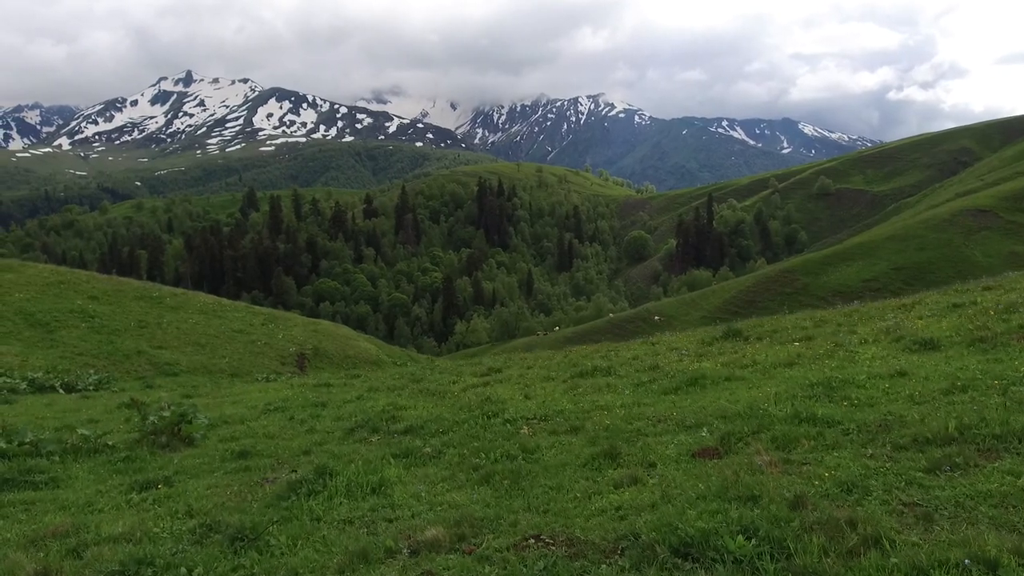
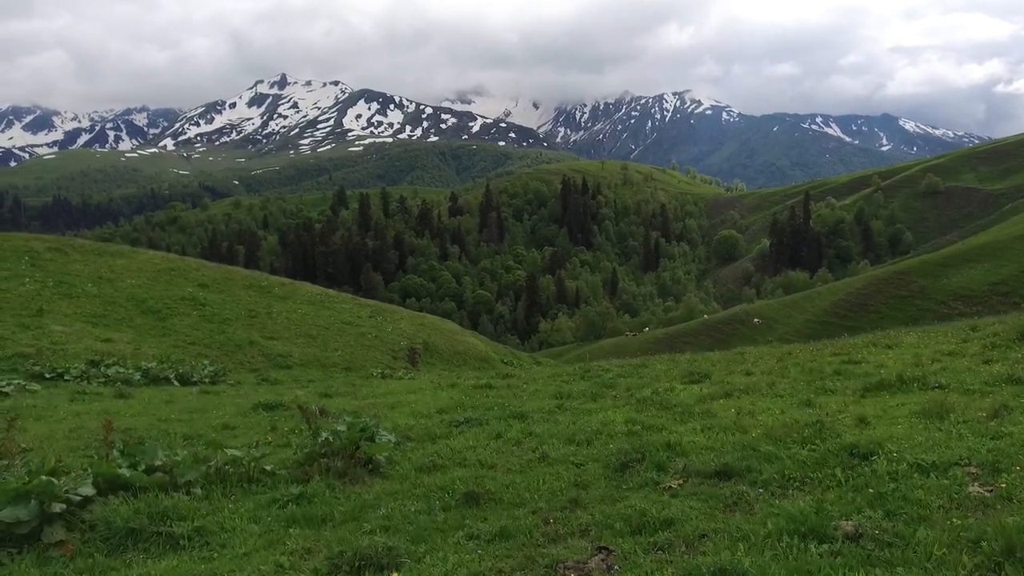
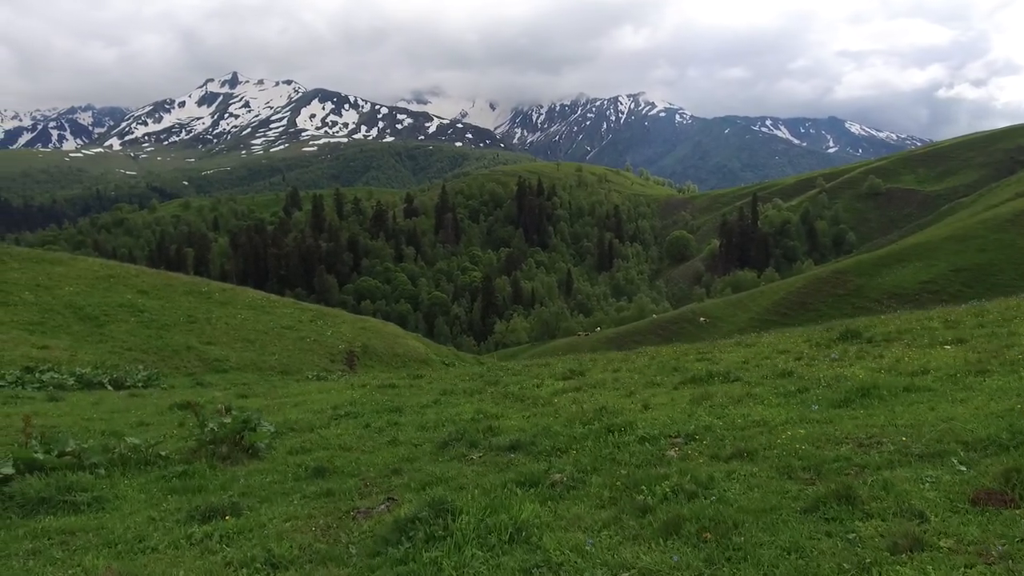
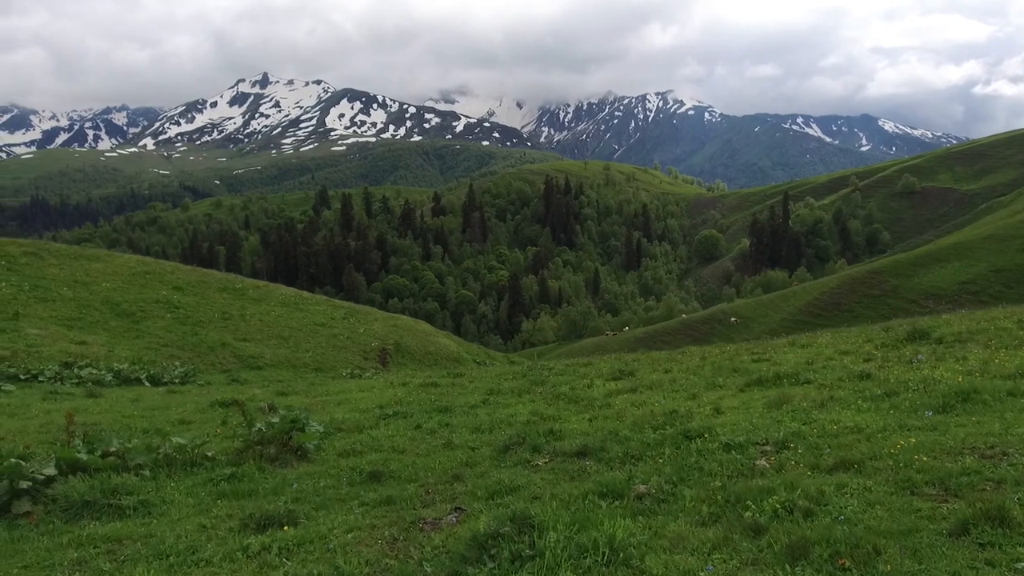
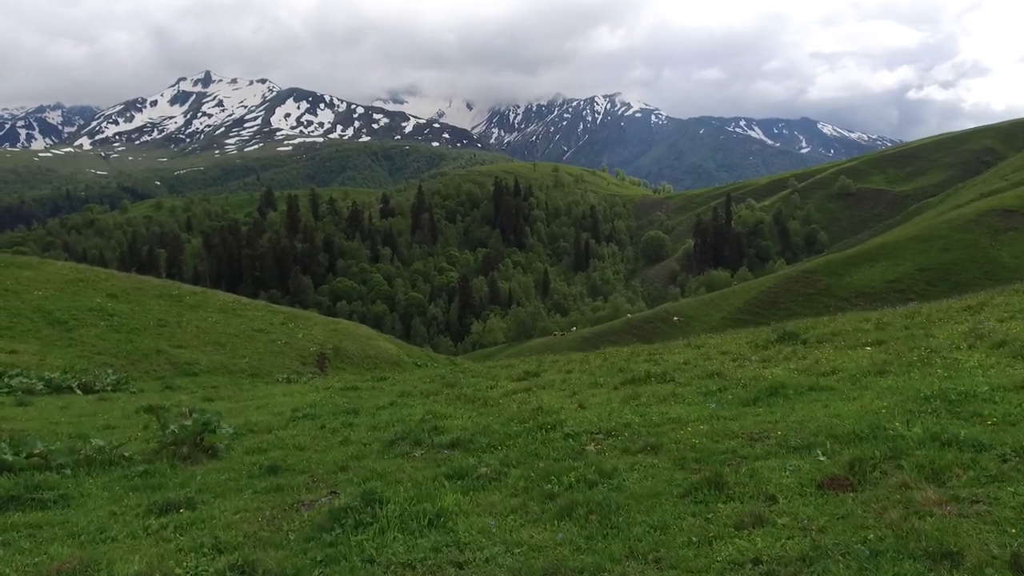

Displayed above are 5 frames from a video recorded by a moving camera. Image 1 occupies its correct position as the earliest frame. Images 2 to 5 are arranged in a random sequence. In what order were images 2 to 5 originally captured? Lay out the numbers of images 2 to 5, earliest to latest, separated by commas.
5, 3, 4, 2
